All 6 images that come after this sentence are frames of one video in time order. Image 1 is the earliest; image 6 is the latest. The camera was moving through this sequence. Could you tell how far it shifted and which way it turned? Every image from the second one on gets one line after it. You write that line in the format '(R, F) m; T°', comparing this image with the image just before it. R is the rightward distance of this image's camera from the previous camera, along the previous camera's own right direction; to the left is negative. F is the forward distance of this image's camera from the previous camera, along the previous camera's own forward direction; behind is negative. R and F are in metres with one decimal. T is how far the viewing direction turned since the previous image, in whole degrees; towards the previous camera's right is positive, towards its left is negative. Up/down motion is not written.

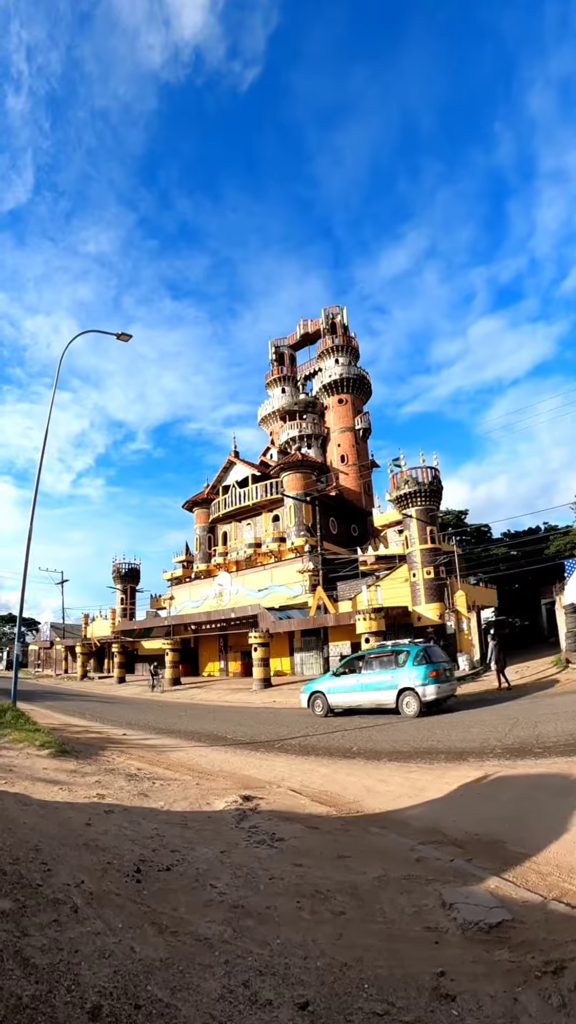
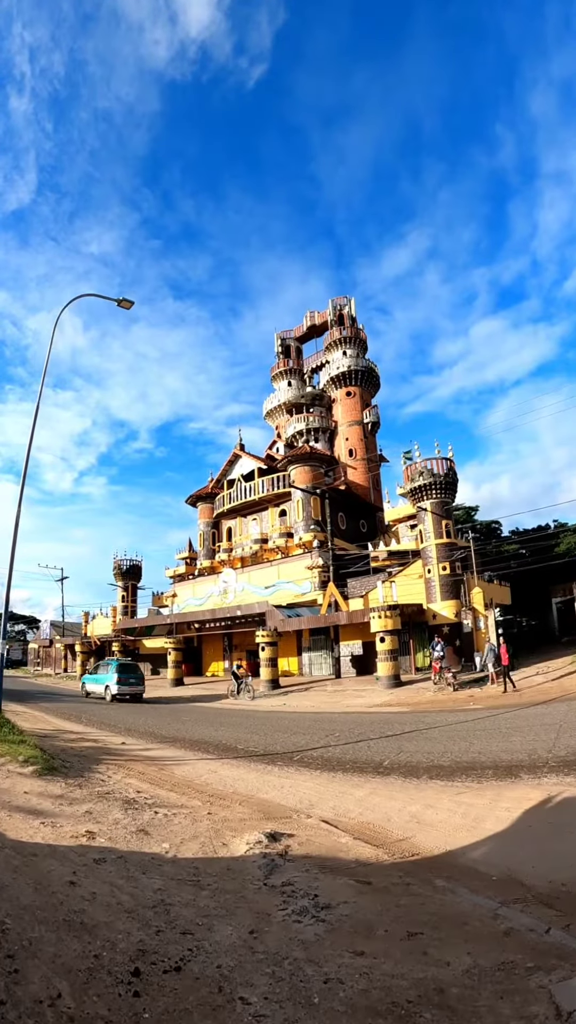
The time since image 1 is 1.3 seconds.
(-0.3, +1.3) m; 0°
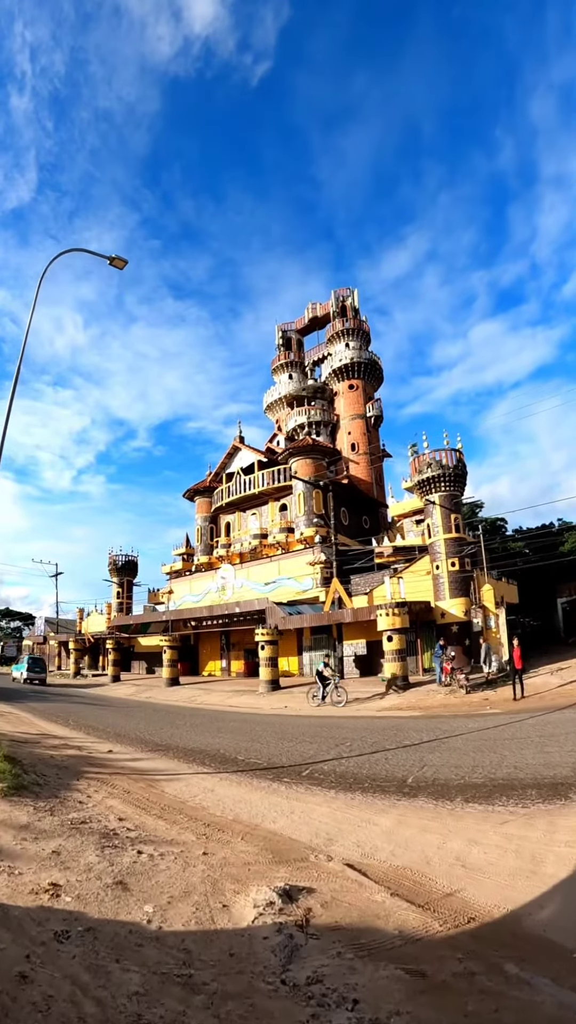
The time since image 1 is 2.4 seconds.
(-0.2, +1.2) m; 0°
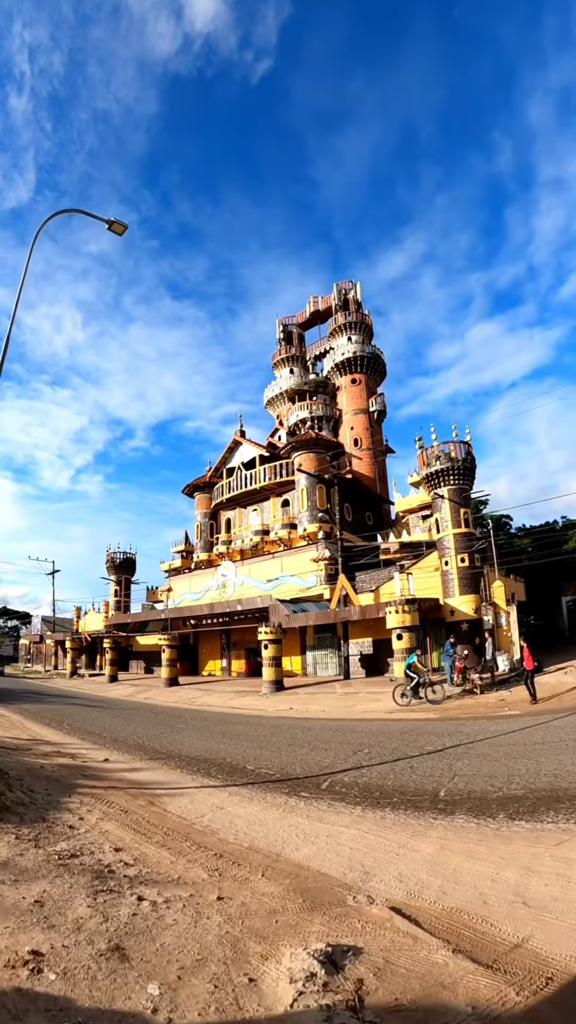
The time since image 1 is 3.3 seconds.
(-0.3, +0.9) m; 0°
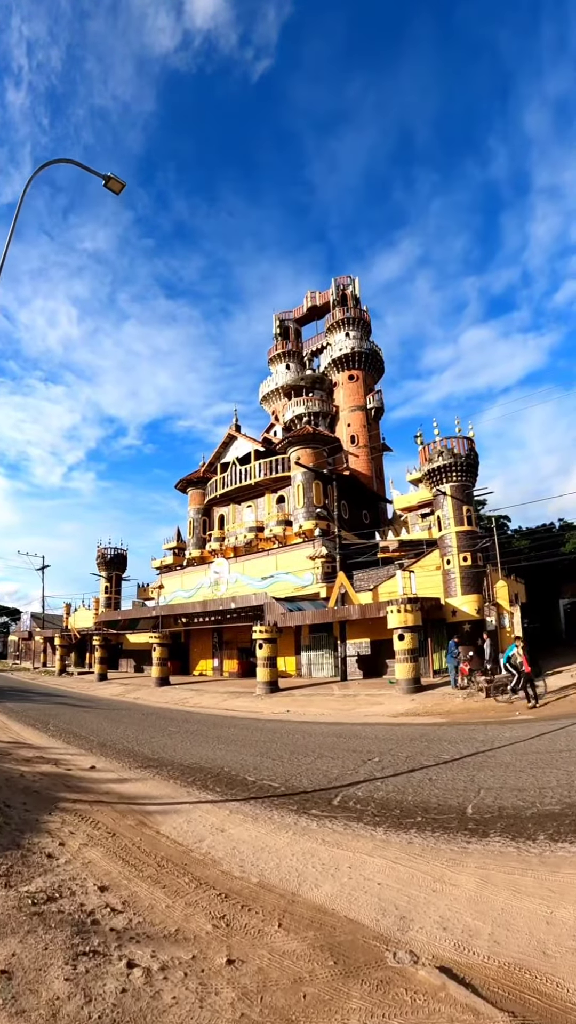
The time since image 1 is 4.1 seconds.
(-0.2, +0.8) m; +1°
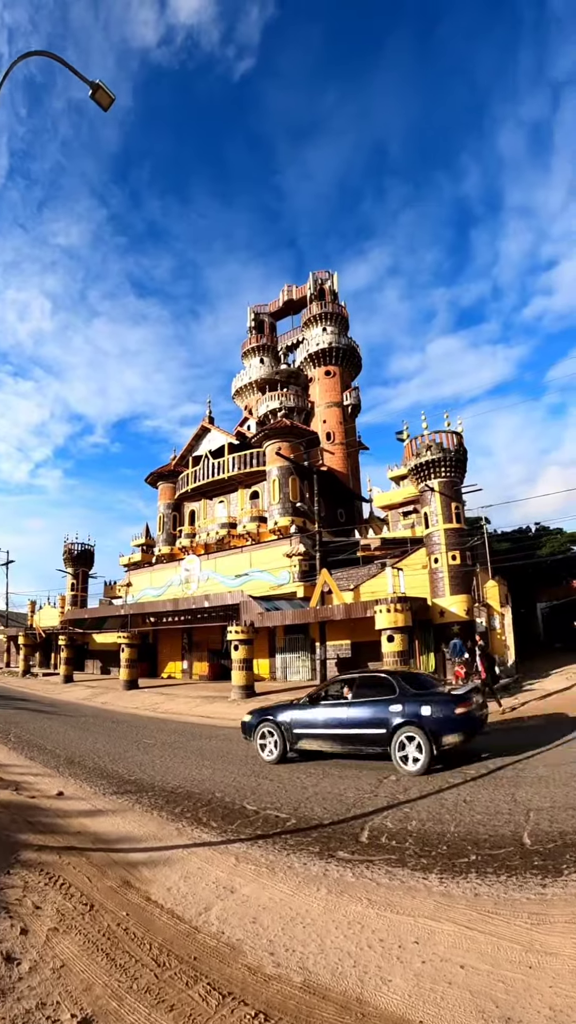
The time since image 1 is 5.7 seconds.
(-0.6, +1.3) m; +3°
